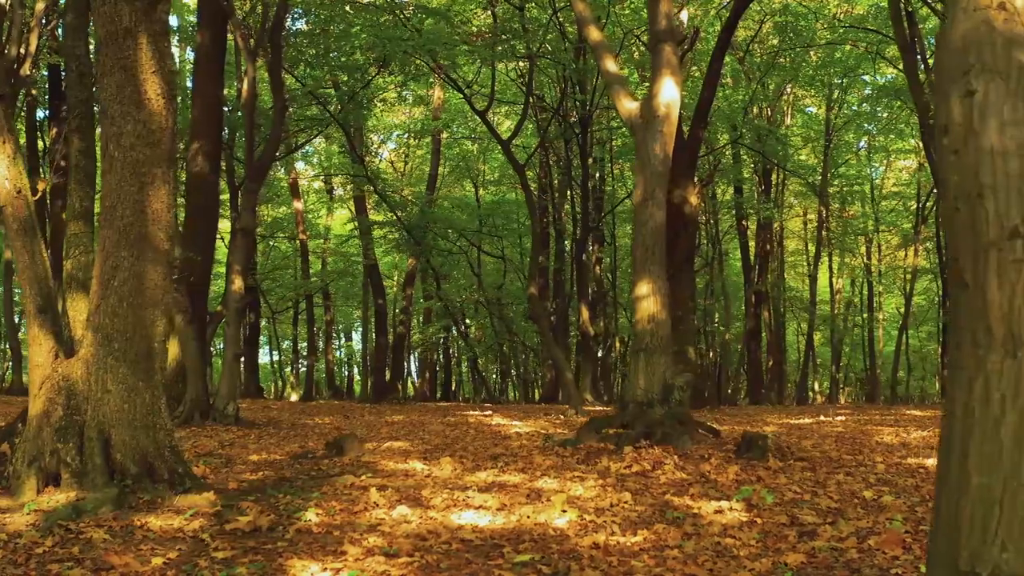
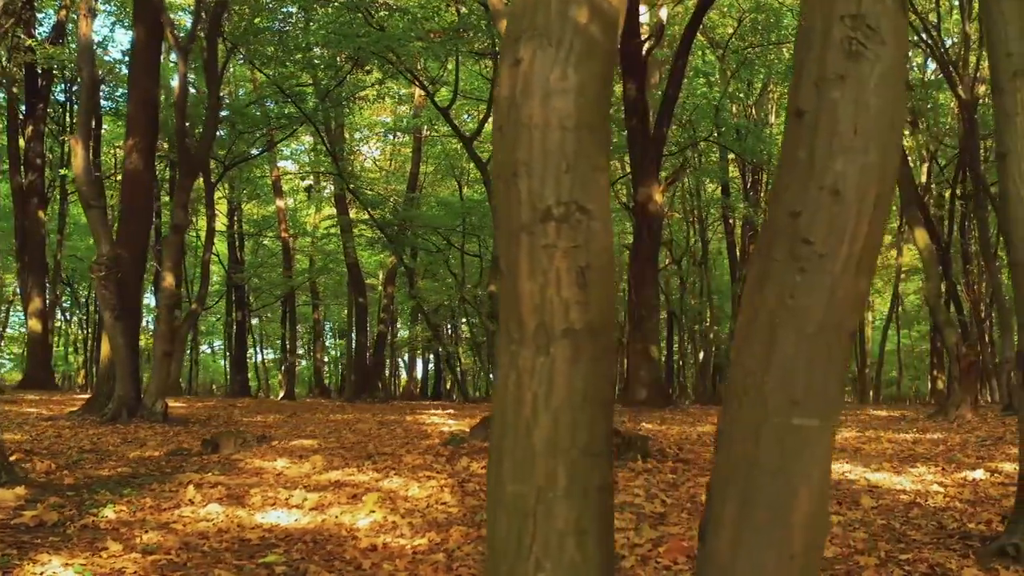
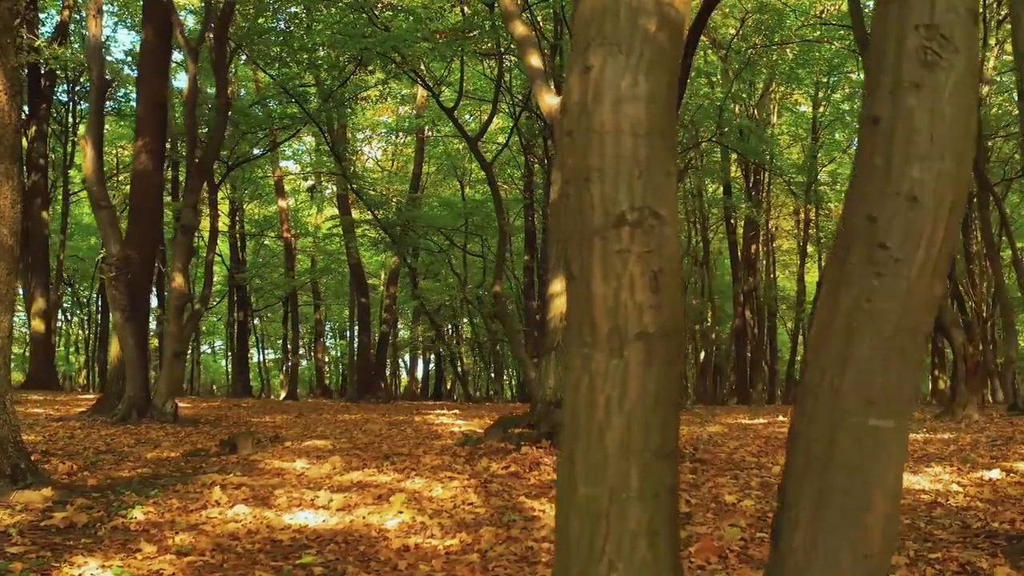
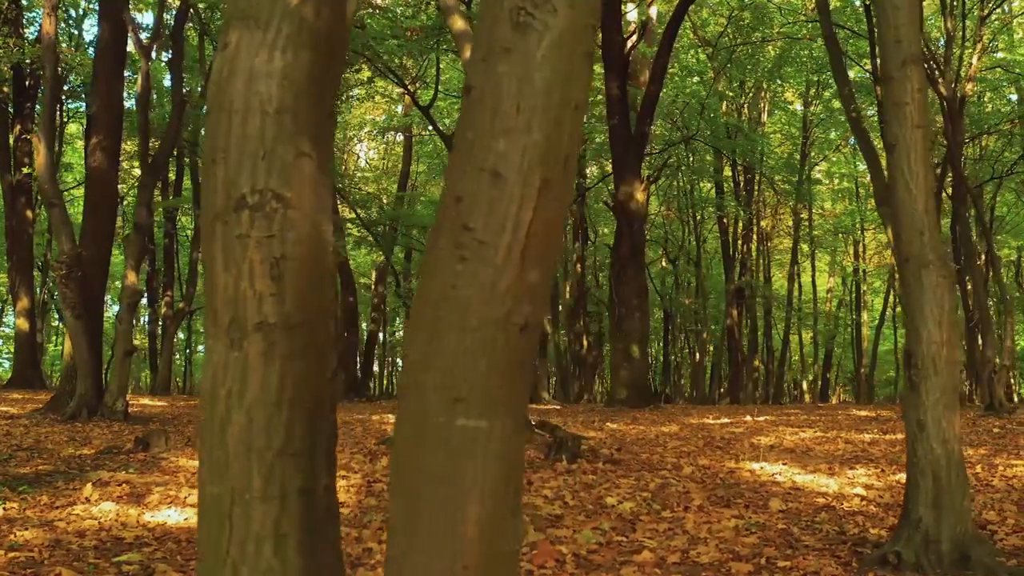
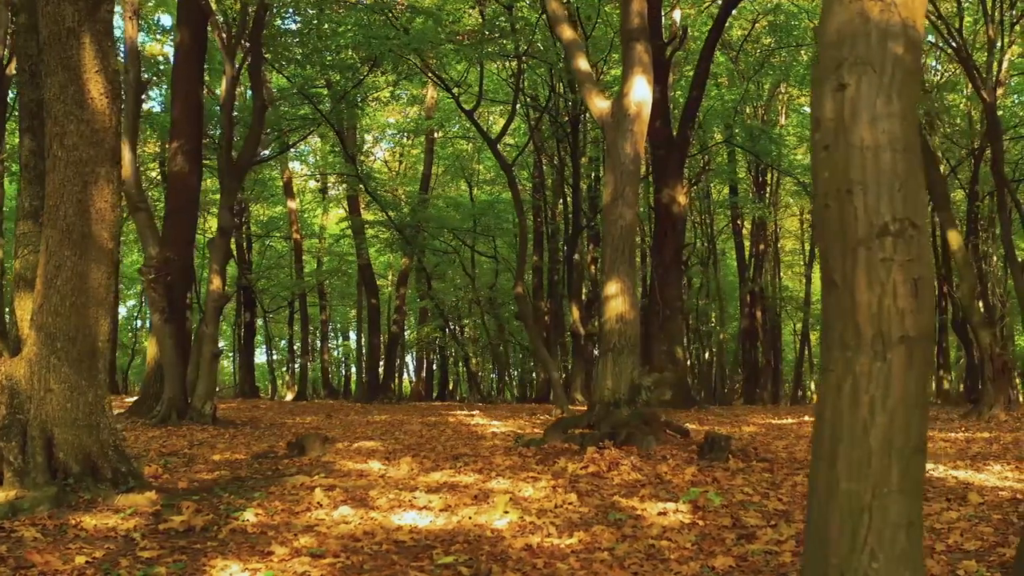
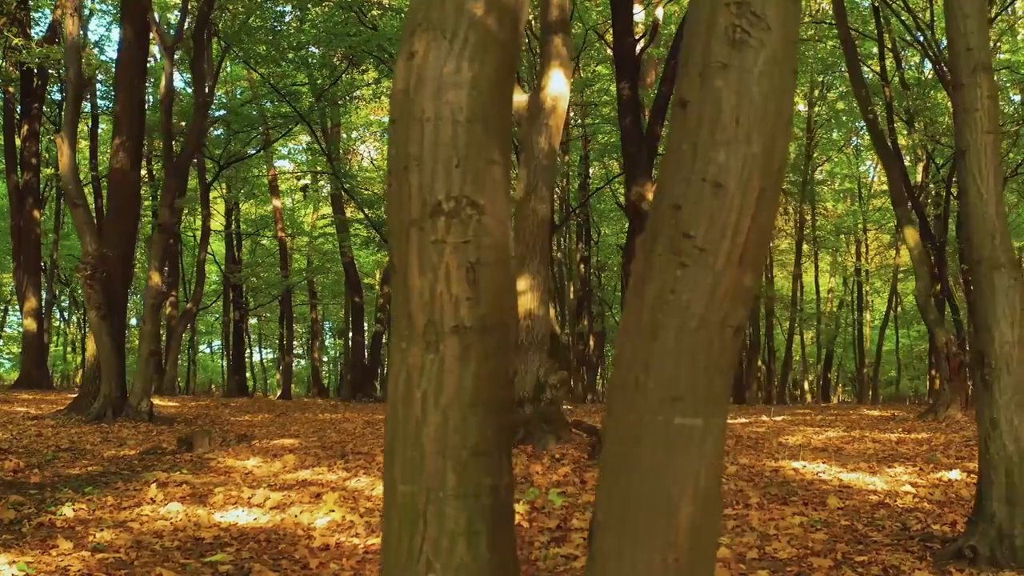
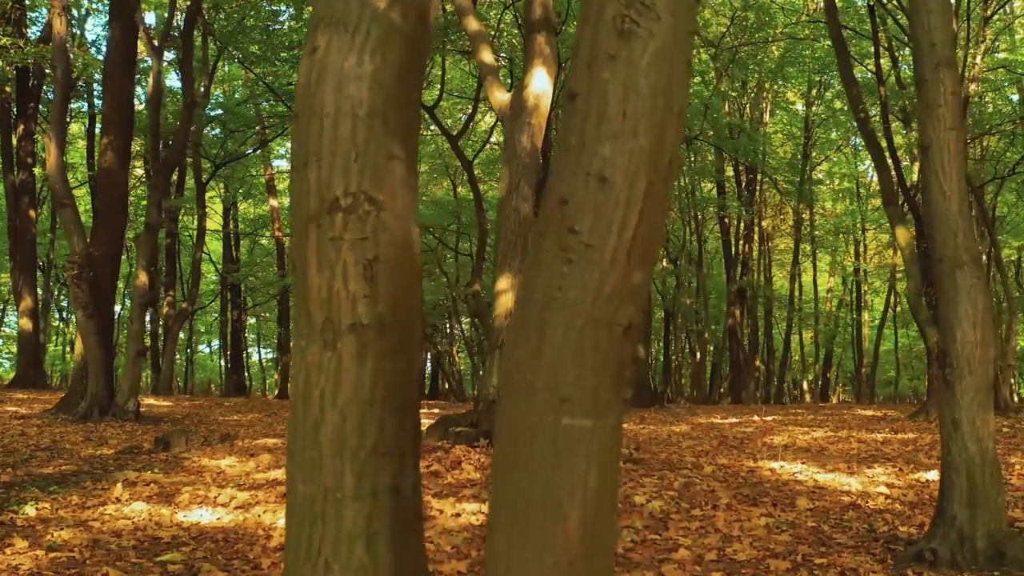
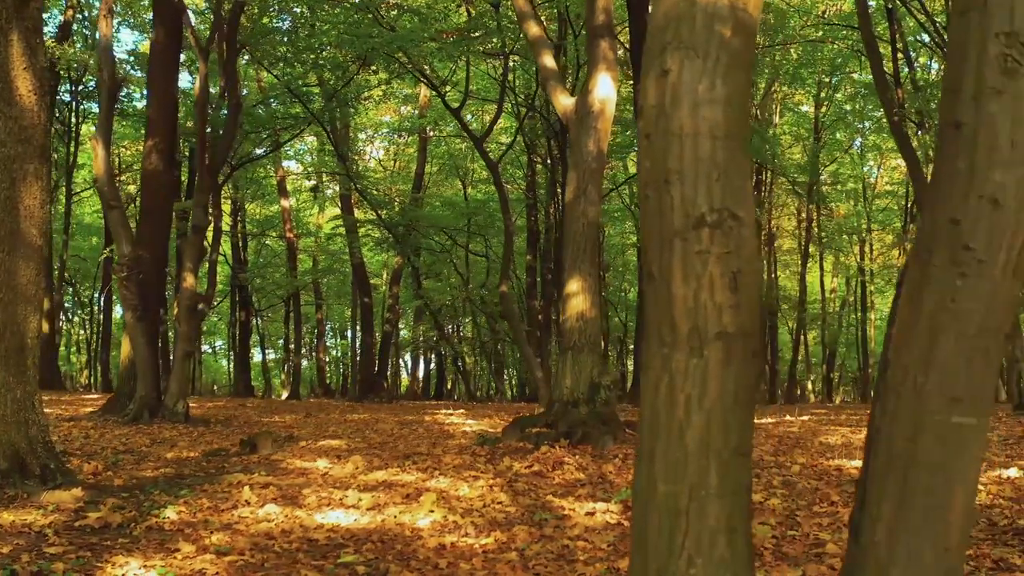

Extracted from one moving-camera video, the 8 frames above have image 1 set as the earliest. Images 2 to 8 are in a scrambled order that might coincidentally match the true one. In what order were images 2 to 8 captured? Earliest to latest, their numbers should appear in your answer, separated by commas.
5, 8, 3, 2, 6, 7, 4
